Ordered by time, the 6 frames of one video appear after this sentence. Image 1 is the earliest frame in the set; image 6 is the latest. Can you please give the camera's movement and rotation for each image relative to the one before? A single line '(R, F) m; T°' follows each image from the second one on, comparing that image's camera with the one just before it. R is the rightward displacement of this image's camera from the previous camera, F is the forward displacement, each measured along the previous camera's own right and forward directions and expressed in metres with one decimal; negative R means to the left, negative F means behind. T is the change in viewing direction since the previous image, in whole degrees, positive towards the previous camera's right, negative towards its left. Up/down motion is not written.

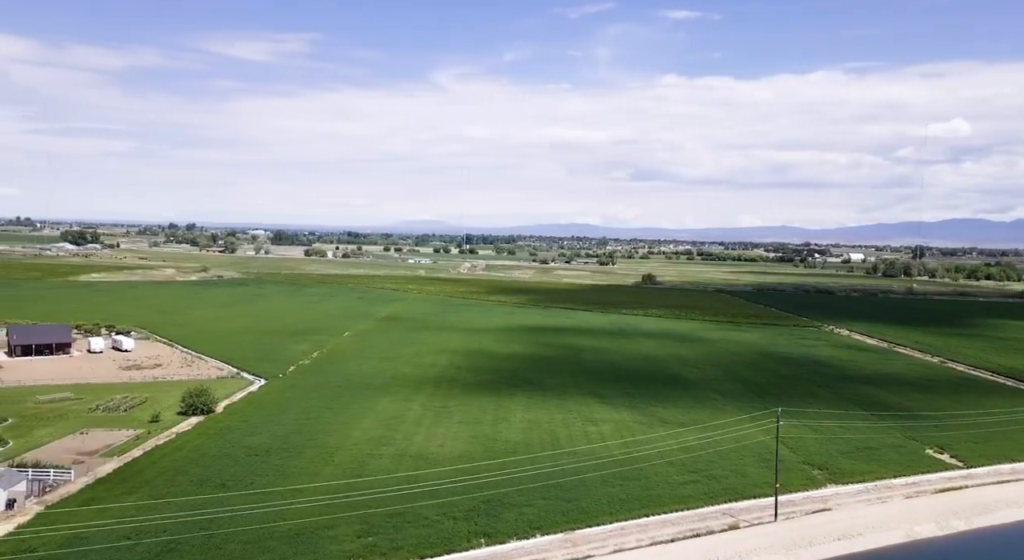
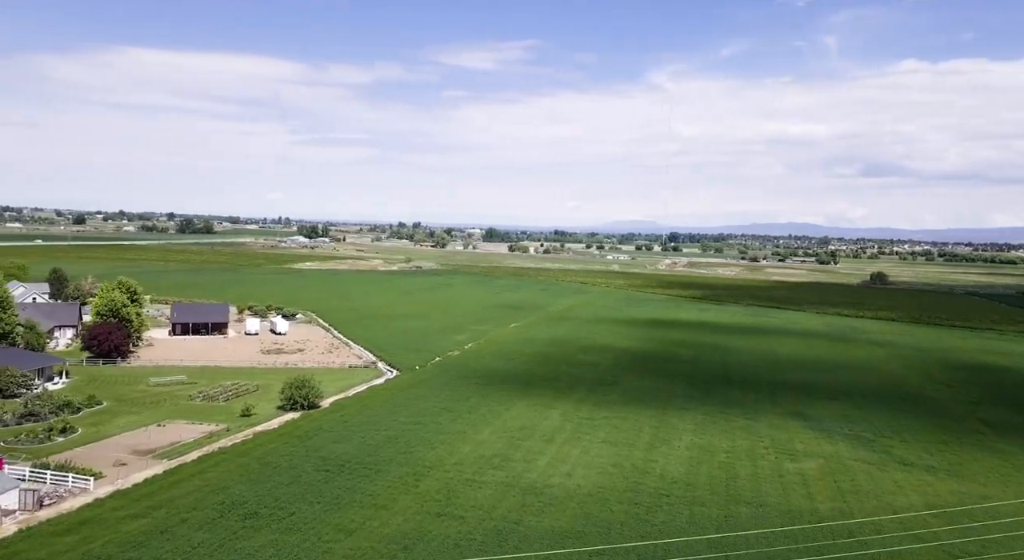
(+1.9, +11.8) m; -15°
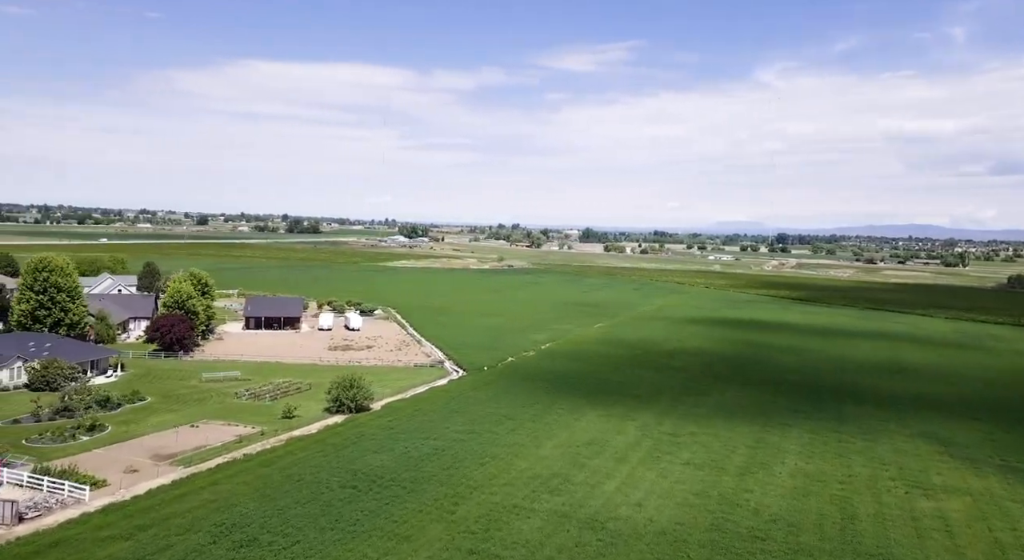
(+1.3, +5.1) m; -7°
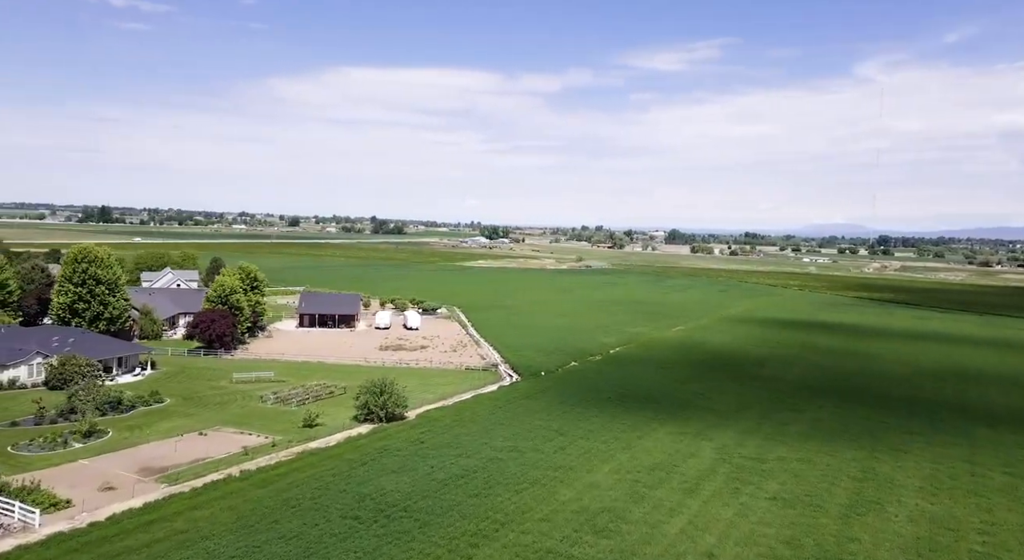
(+1.2, +5.2) m; -6°
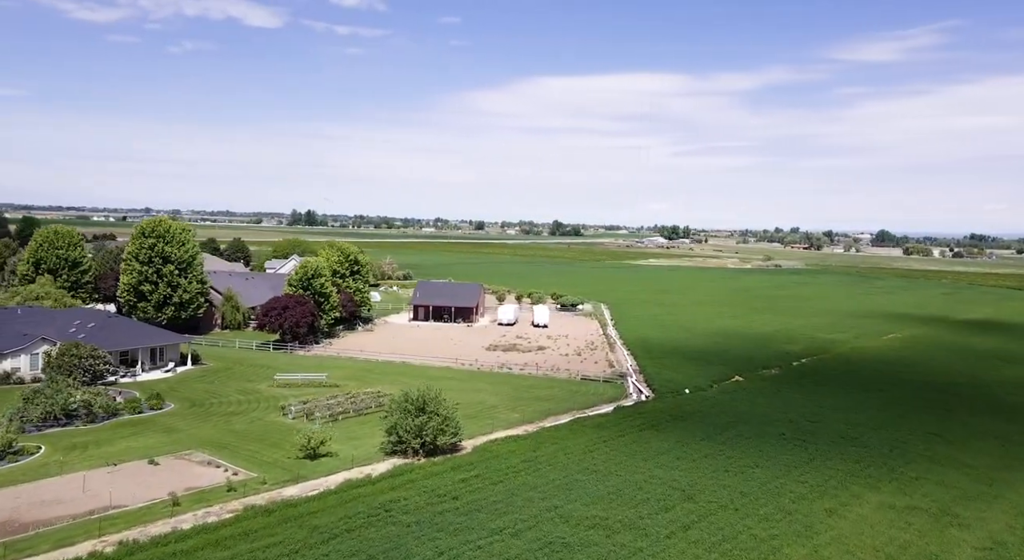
(+2.1, +11.9) m; -14°
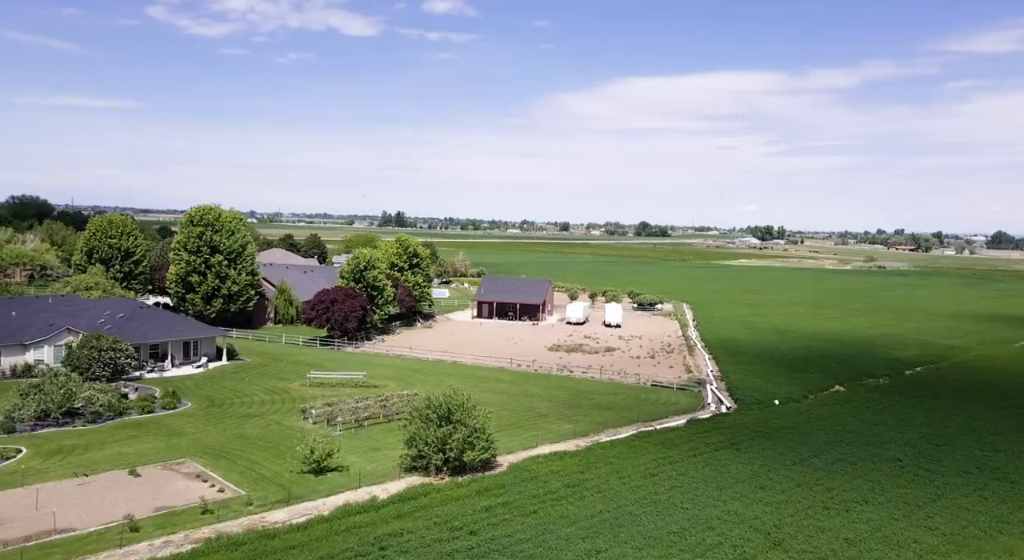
(+1.0, +3.9) m; -6°
